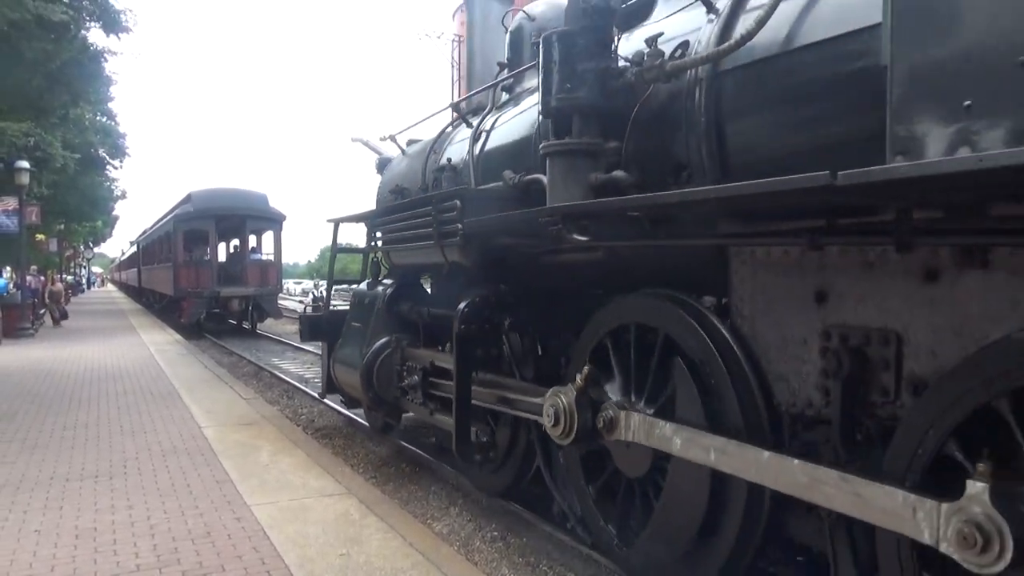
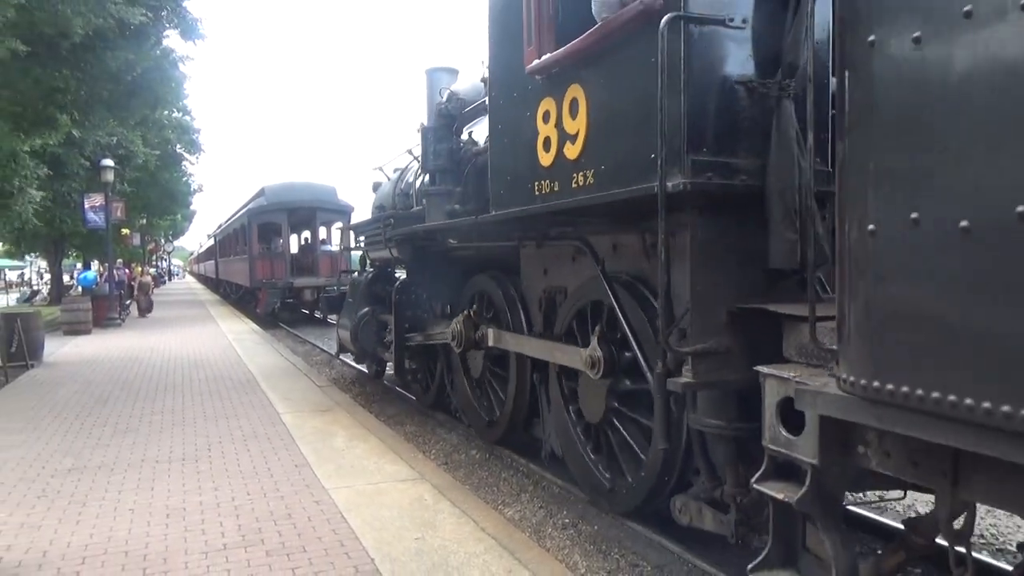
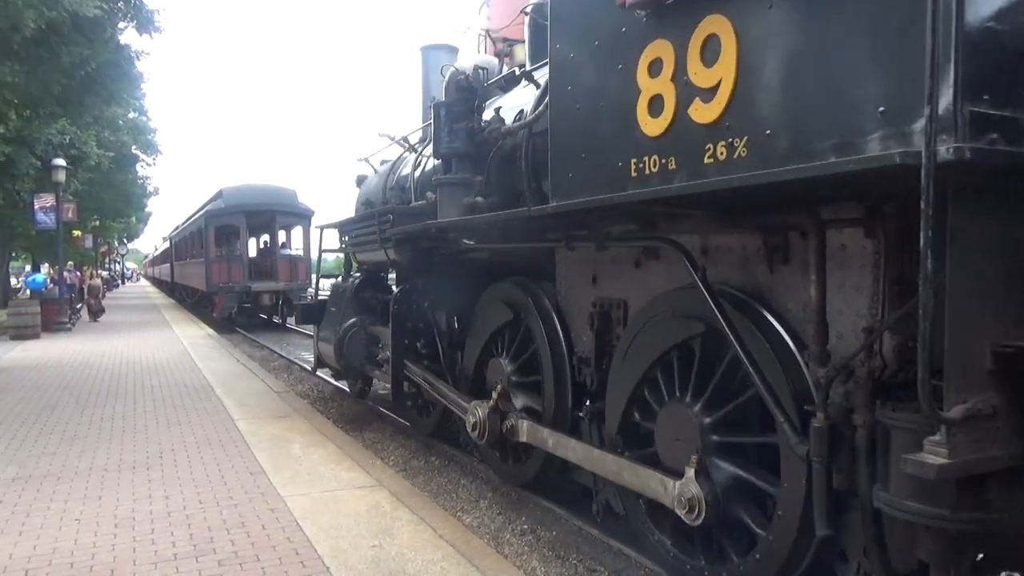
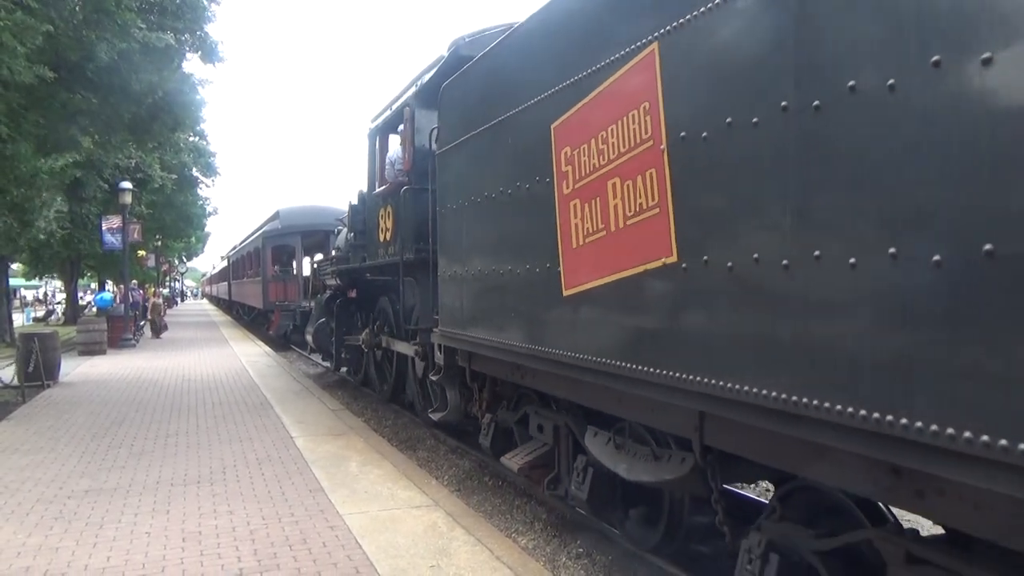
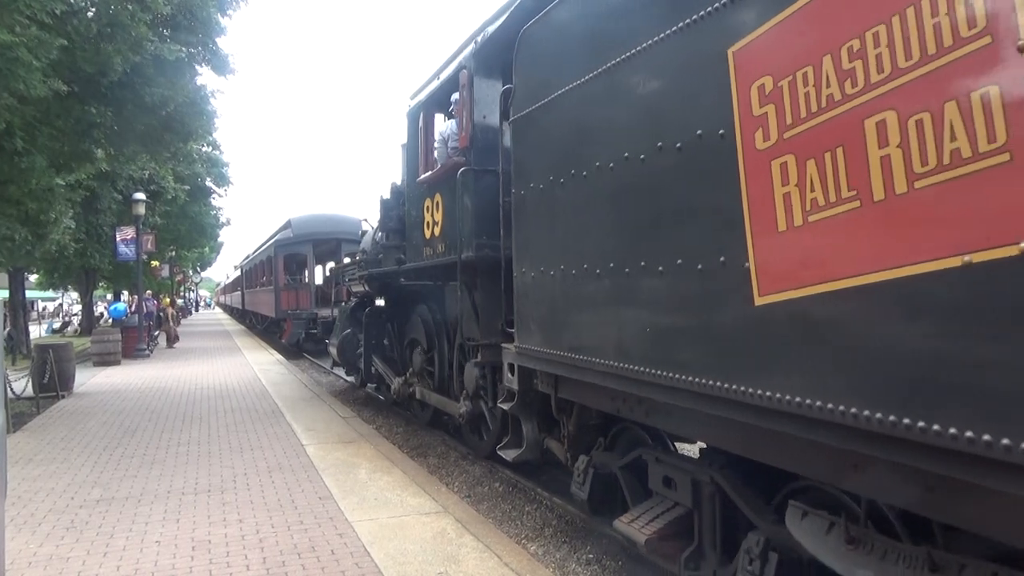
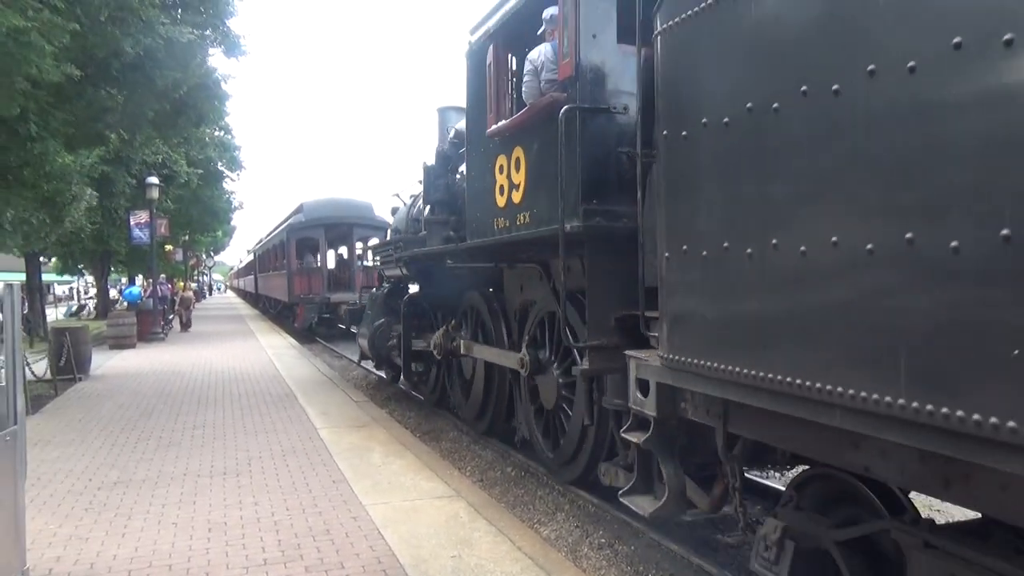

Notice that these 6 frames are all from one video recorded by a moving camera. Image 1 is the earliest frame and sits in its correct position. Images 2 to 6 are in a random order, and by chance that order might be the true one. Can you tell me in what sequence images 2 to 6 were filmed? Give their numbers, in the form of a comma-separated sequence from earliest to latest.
3, 2, 6, 5, 4
